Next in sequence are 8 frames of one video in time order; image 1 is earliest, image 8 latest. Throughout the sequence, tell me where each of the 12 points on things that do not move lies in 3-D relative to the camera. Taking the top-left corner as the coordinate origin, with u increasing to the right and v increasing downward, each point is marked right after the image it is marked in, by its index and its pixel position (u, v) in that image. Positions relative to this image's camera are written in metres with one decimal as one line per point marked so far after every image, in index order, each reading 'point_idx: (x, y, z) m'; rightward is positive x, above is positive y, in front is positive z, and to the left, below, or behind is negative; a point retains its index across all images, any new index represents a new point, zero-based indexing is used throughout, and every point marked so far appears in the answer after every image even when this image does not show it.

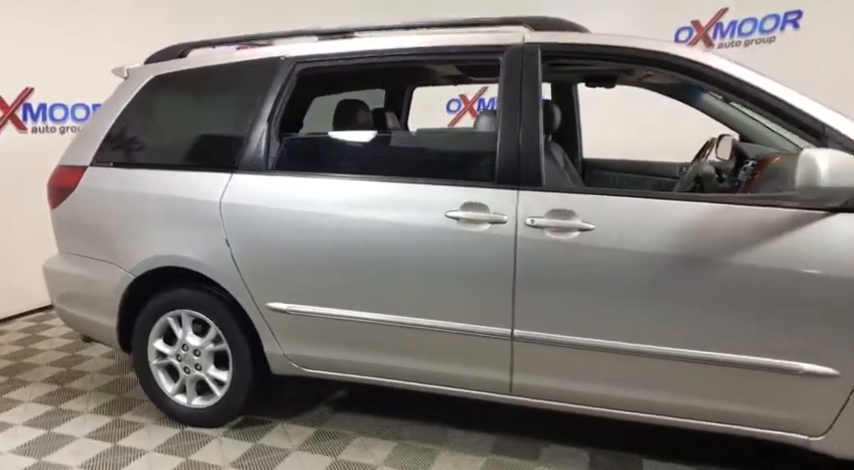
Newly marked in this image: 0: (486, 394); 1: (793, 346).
0: (+0.2, -0.5, +2.1) m
1: (+1.0, -0.3, +1.7) m
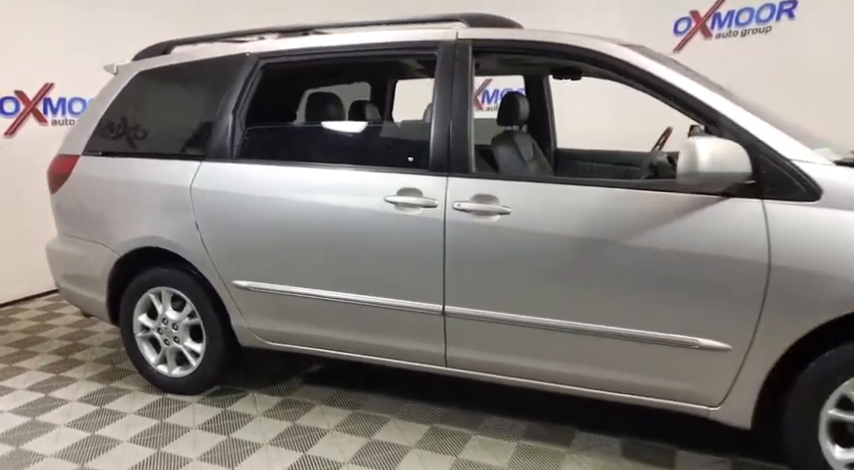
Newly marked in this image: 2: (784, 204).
0: (0.0, -0.5, +2.3) m
1: (+0.8, -0.2, +1.8) m
2: (+1.0, +0.1, +1.7) m
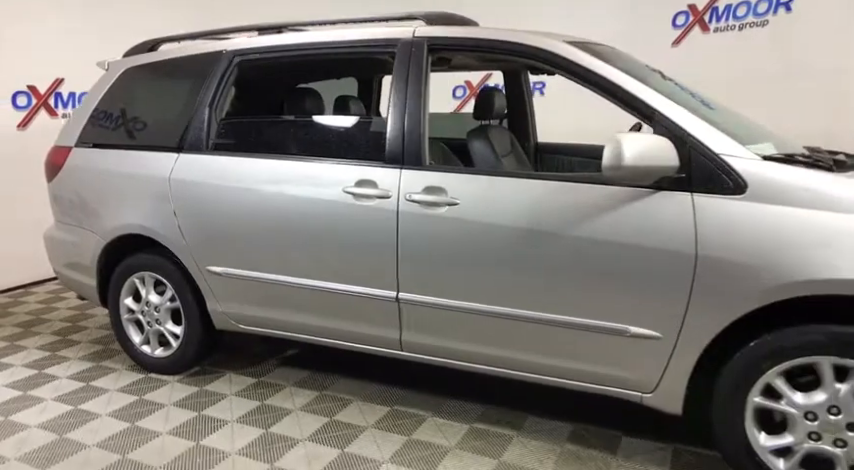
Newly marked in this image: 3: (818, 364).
0: (-0.2, -0.4, +2.4) m
1: (+0.6, -0.2, +1.9) m
2: (+0.8, +0.1, +1.8) m
3: (+1.1, -0.3, +1.7) m
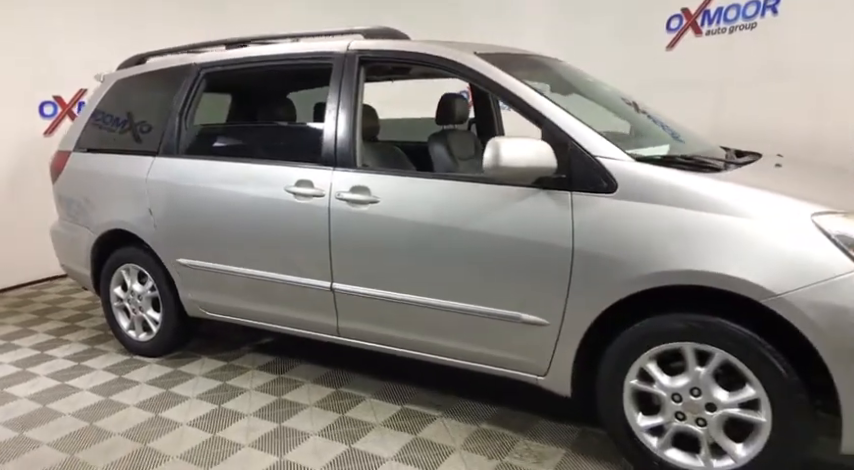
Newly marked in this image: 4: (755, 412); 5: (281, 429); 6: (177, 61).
0: (-0.4, -0.4, +2.6) m
1: (+0.3, -0.2, +2.1) m
2: (+0.5, +0.1, +2.0) m
3: (+0.7, -0.3, +1.9) m
4: (+0.9, -0.5, +1.8) m
5: (-0.5, -0.7, +2.4) m
6: (-1.2, +0.8, +3.1) m
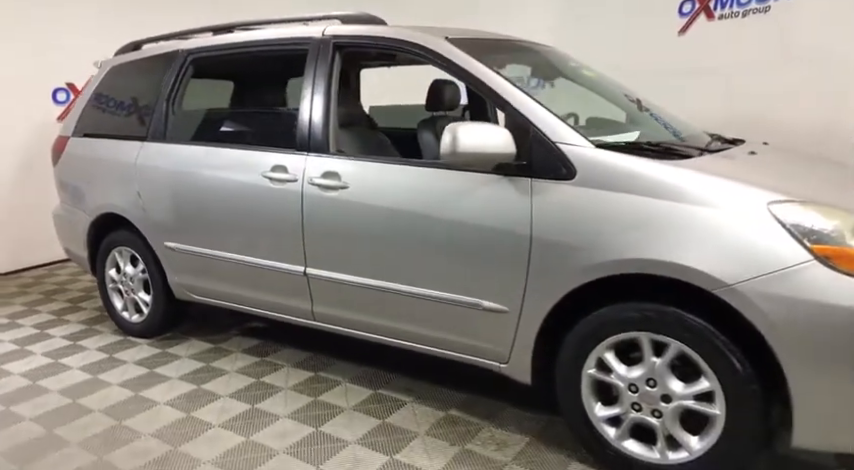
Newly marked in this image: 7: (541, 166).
0: (-0.5, -0.4, +2.7) m
1: (+0.2, -0.2, +2.1) m
2: (+0.4, +0.2, +1.9) m
3: (+0.6, -0.3, +1.8) m
4: (+0.8, -0.5, +1.8) m
5: (-0.7, -0.7, +2.4) m
6: (-1.3, +0.9, +3.1) m
7: (+0.3, +0.2, +1.9) m
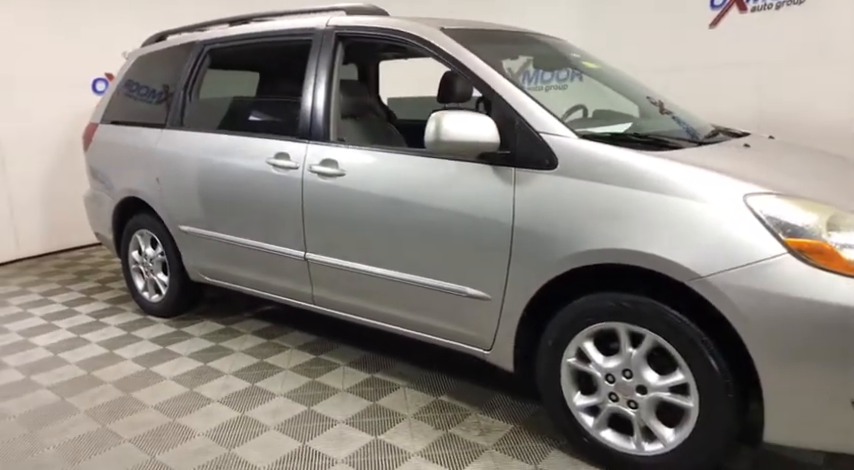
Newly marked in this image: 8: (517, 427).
0: (-0.5, -0.3, +2.7) m
1: (+0.1, -0.1, +2.1) m
2: (+0.3, +0.2, +2.0) m
3: (+0.5, -0.3, +1.8) m
4: (+0.7, -0.4, +1.7) m
5: (-0.7, -0.6, +2.5) m
6: (-1.2, +1.0, +3.2) m
7: (+0.3, +0.2, +2.0) m
8: (+0.3, -0.7, +2.2) m
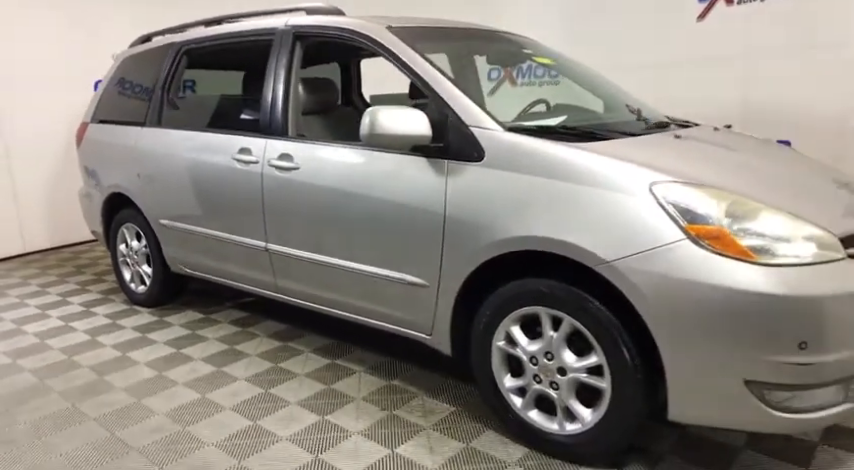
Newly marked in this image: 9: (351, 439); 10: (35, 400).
0: (-0.7, -0.3, +2.9) m
1: (-0.1, -0.1, +2.2) m
2: (+0.1, +0.2, +2.0) m
3: (+0.3, -0.2, +1.9) m
4: (+0.5, -0.4, +1.8) m
5: (-0.9, -0.6, +2.7) m
6: (-1.4, +1.0, +3.4) m
7: (+0.1, +0.3, +2.1) m
8: (+0.1, -0.6, +2.3) m
9: (-0.3, -0.7, +2.1) m
10: (-1.5, -0.6, +2.5) m
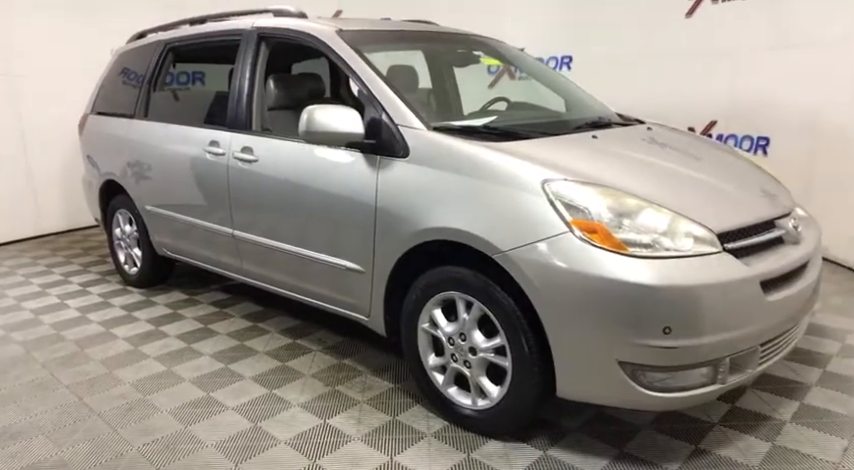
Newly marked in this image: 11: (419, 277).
0: (-0.9, -0.2, +3.1) m
1: (-0.3, -0.1, +2.4) m
2: (-0.1, +0.3, +2.2) m
3: (+0.1, -0.2, +2.1) m
4: (+0.2, -0.4, +2.0) m
5: (-1.1, -0.5, +2.9) m
6: (-1.5, +1.1, +3.6) m
7: (-0.1, +0.3, +2.2) m
8: (-0.1, -0.6, +2.5) m
9: (-0.5, -0.6, +2.3) m
10: (-1.7, -0.6, +2.8) m
11: (0.0, -0.1, +2.2) m
